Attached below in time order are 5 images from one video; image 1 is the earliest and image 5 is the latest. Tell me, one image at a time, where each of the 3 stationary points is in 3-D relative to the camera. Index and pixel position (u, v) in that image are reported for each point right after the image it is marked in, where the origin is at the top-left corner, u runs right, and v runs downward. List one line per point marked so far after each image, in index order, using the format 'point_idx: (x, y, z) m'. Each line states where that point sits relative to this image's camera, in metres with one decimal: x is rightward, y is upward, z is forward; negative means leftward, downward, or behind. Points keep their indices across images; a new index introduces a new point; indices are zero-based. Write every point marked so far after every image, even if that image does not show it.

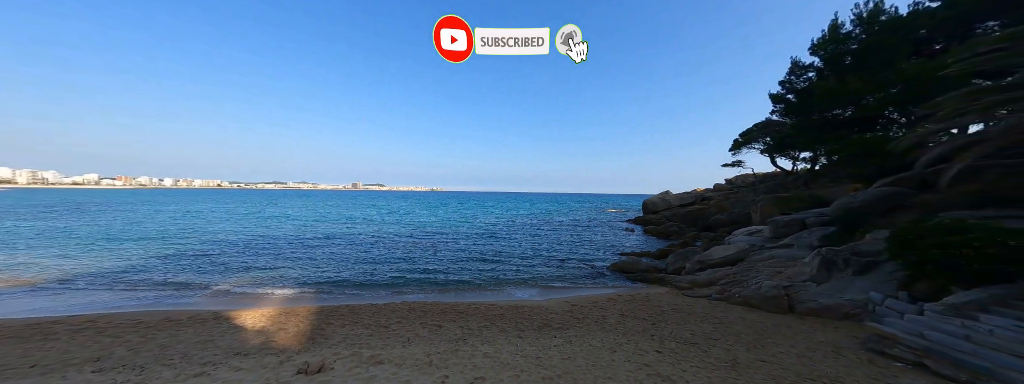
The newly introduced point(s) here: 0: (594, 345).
0: (+2.4, -4.4, +9.0) m
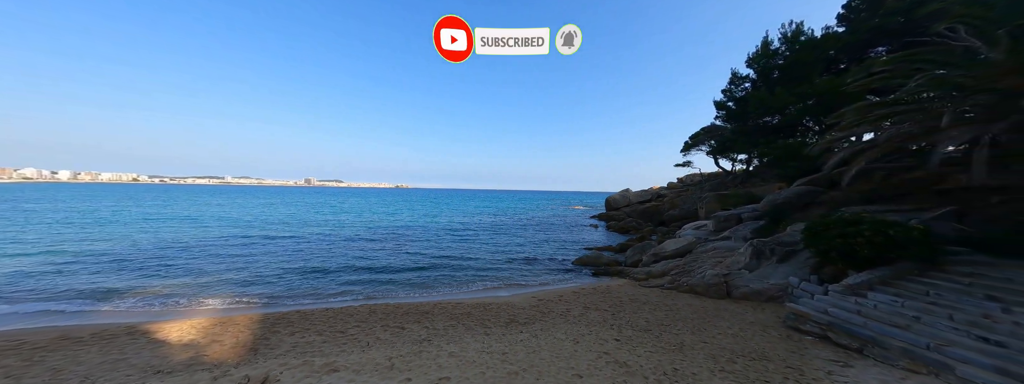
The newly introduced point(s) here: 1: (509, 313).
0: (+1.4, -4.3, +9.2) m
1: (-0.1, -4.2, +10.8) m
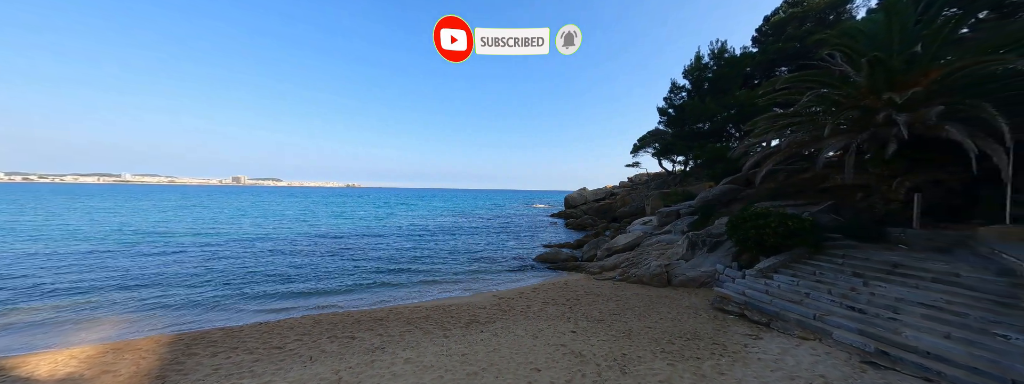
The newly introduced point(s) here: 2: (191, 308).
0: (+0.3, -4.3, +9.2) m
1: (-1.5, -4.2, +10.6) m
2: (-11.7, -4.1, +11.0) m
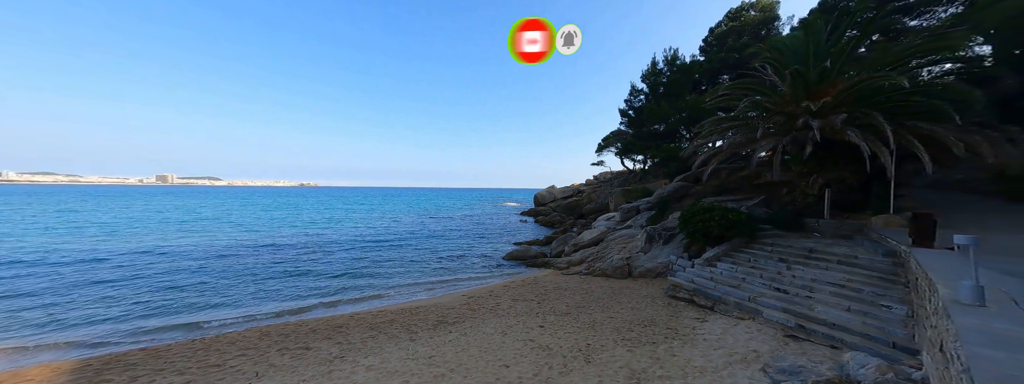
0: (-0.6, -4.2, +9.4) m
1: (-2.5, -4.1, +10.5) m
2: (-12.8, -4.2, +10.0) m
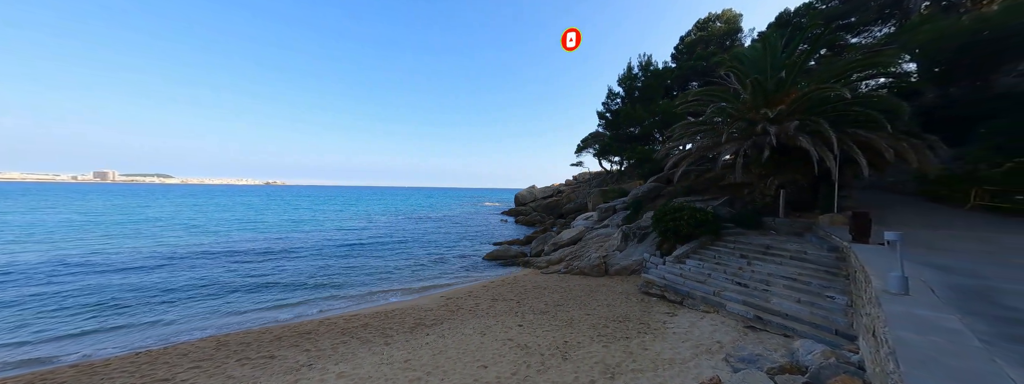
0: (-1.2, -4.2, +9.4) m
1: (-3.2, -4.1, +10.5) m
2: (-13.4, -4.2, +9.3) m
